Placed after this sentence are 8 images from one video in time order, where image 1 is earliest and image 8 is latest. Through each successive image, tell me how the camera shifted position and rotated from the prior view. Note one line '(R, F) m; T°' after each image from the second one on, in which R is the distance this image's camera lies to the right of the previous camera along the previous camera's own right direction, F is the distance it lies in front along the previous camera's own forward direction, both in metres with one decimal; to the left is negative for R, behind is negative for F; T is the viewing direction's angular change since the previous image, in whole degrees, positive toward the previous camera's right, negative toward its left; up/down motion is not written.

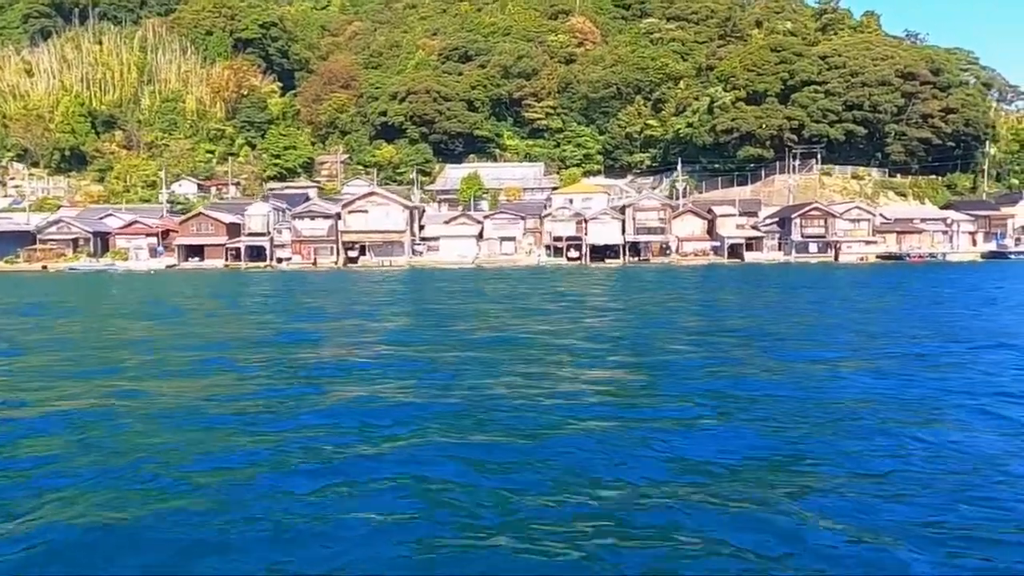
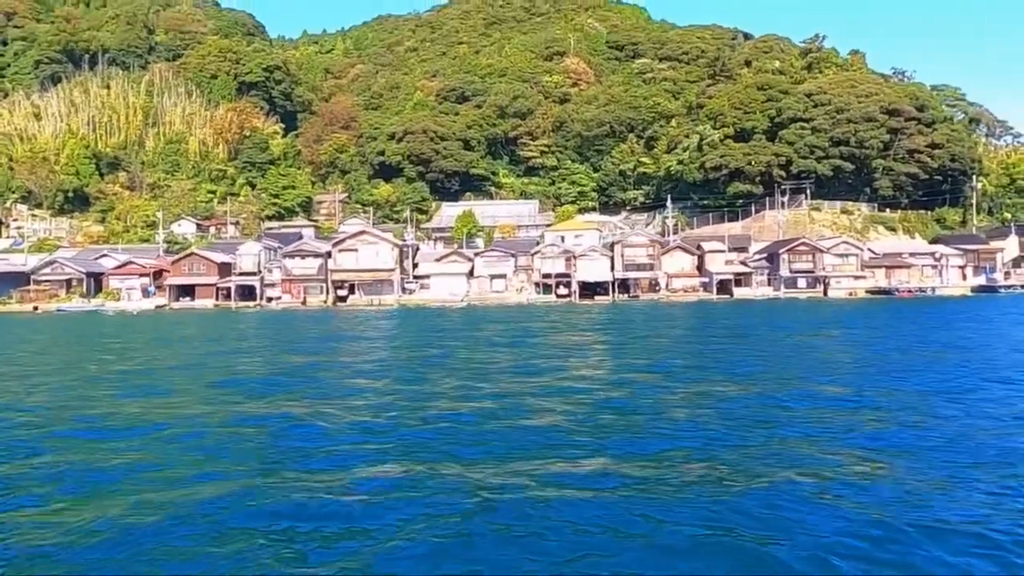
(+0.8, -0.3) m; -1°
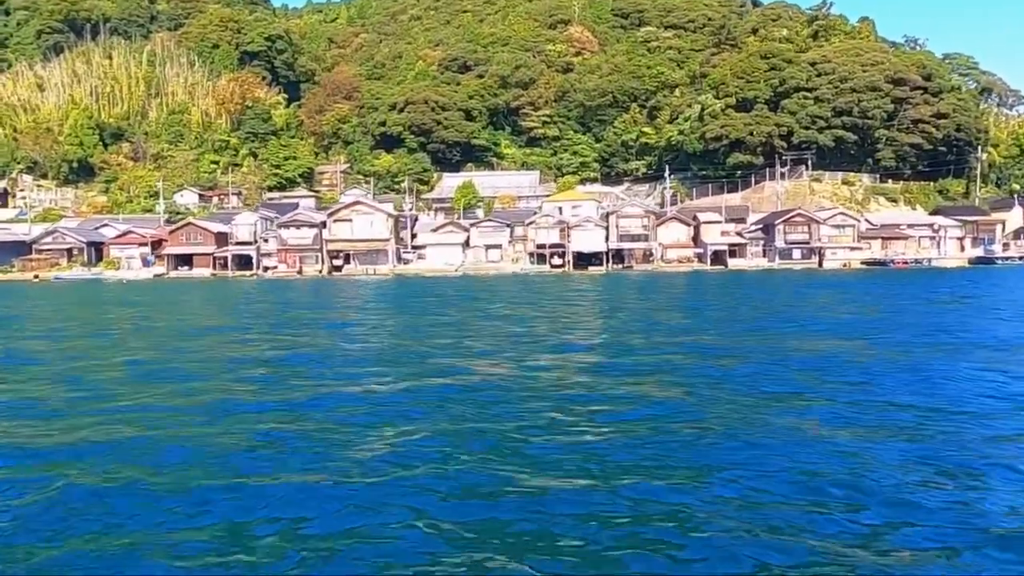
(+0.7, -0.1) m; -1°
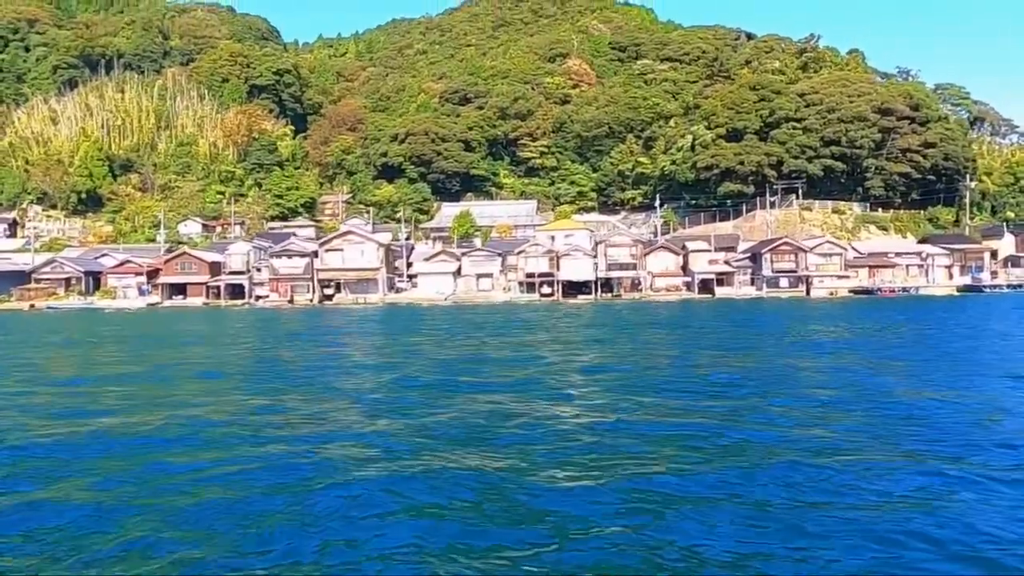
(+1.1, -0.5) m; -1°
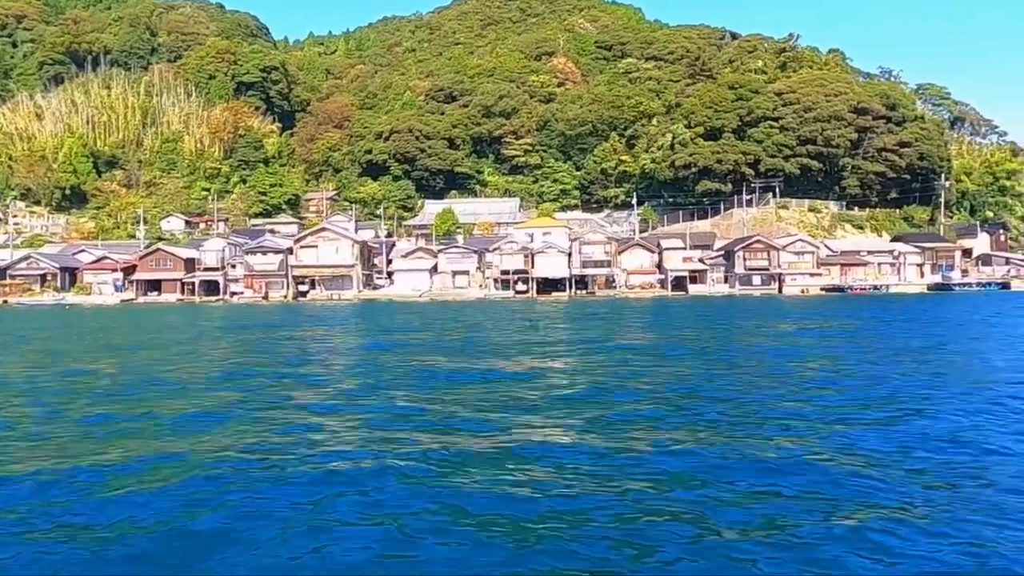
(+1.0, -0.3) m; 0°
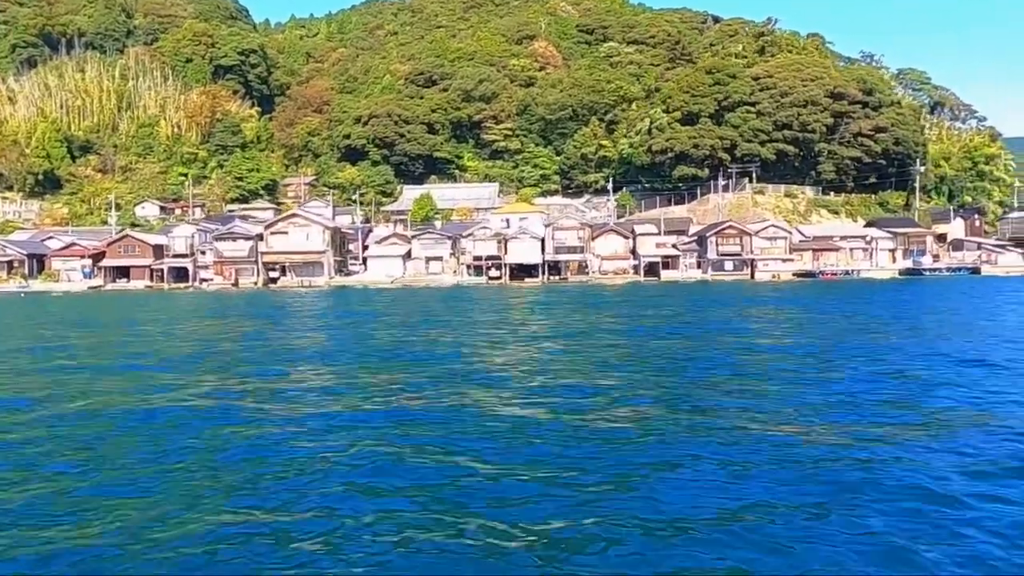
(+0.8, +0.1) m; +1°
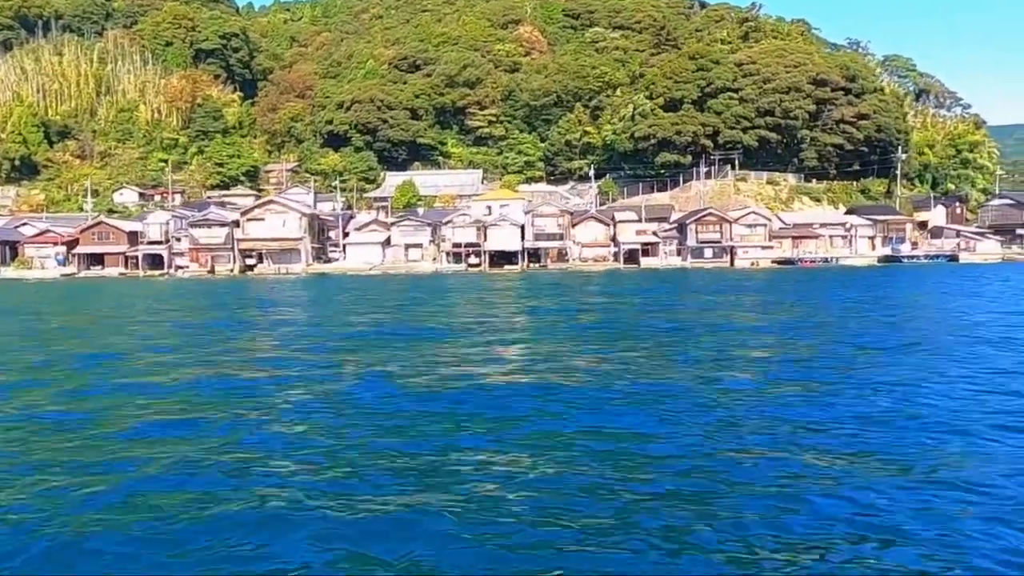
(+0.5, +0.2) m; +1°
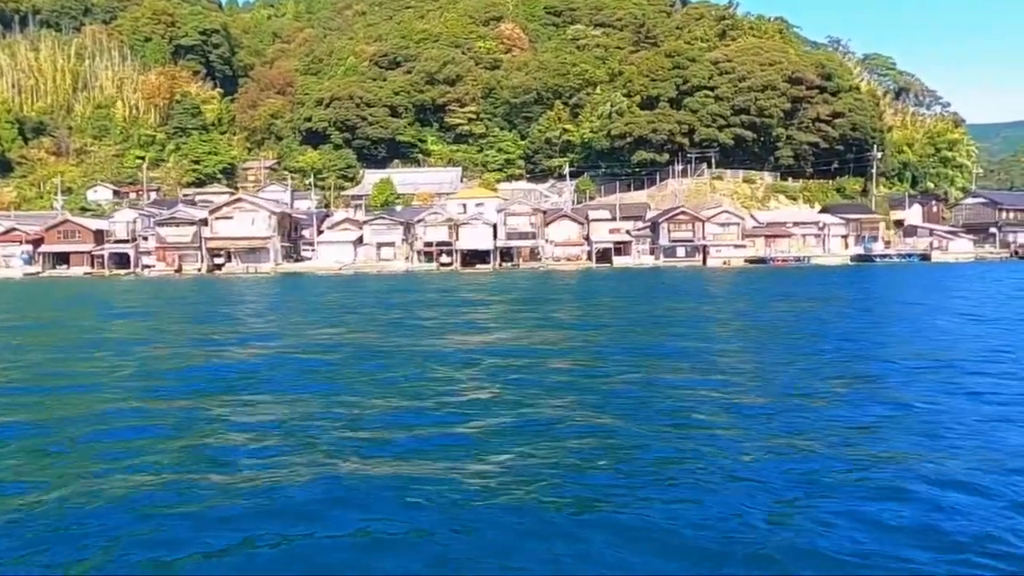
(+0.9, +0.2) m; 0°
